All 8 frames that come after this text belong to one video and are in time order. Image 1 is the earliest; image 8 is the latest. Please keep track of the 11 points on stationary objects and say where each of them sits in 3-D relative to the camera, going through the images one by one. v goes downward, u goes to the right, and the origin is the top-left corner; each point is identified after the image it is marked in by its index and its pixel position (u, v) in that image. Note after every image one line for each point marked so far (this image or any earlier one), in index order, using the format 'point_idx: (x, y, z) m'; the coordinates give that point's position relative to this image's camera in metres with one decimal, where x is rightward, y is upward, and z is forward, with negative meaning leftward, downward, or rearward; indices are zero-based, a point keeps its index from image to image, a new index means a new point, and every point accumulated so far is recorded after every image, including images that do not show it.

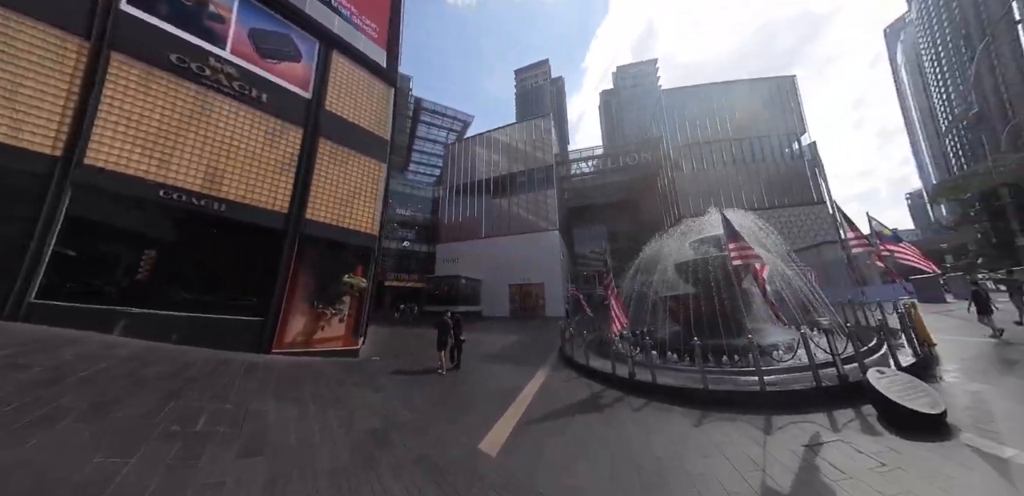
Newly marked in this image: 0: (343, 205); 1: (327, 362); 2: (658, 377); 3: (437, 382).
0: (-5.6, +1.5, +9.3) m
1: (-5.7, -3.5, +8.4) m
2: (+3.0, -2.6, +5.4) m
3: (-1.6, -2.9, +5.9) m
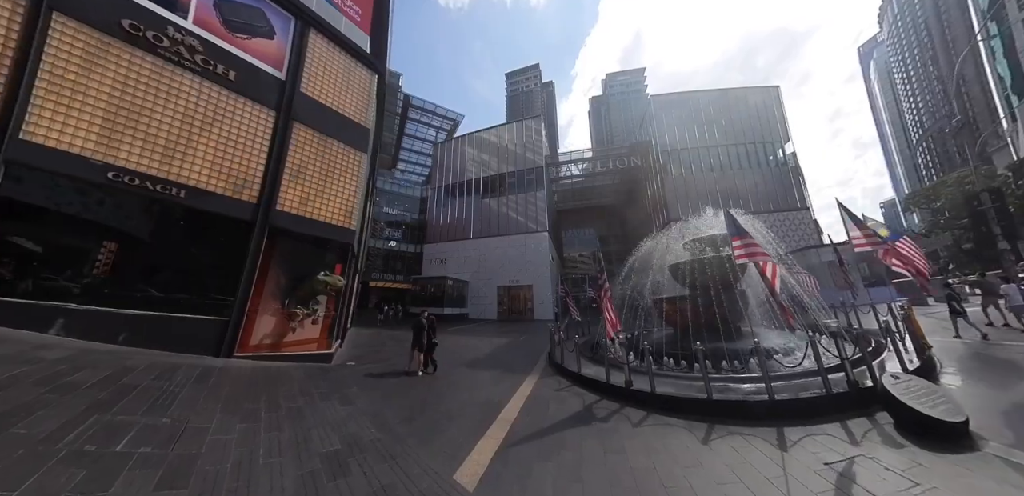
0: (-5.9, +1.7, +8.6) m
1: (-6.1, -3.3, +7.6) m
2: (+2.7, -2.6, +5.0) m
3: (-1.9, -2.8, +5.3) m
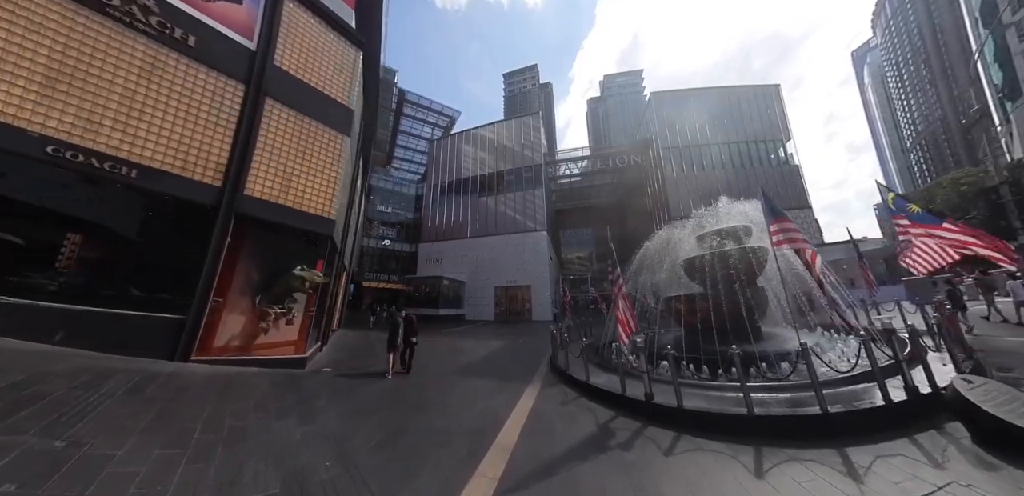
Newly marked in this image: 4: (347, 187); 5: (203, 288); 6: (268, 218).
0: (-6.0, +1.9, +7.8) m
1: (-6.2, -3.1, +6.7) m
2: (+2.7, -2.4, +4.2) m
3: (-1.9, -2.6, +4.4) m
4: (-5.8, +2.2, +9.4) m
5: (-7.2, -0.9, +6.3) m
6: (-6.4, +0.8, +7.1) m
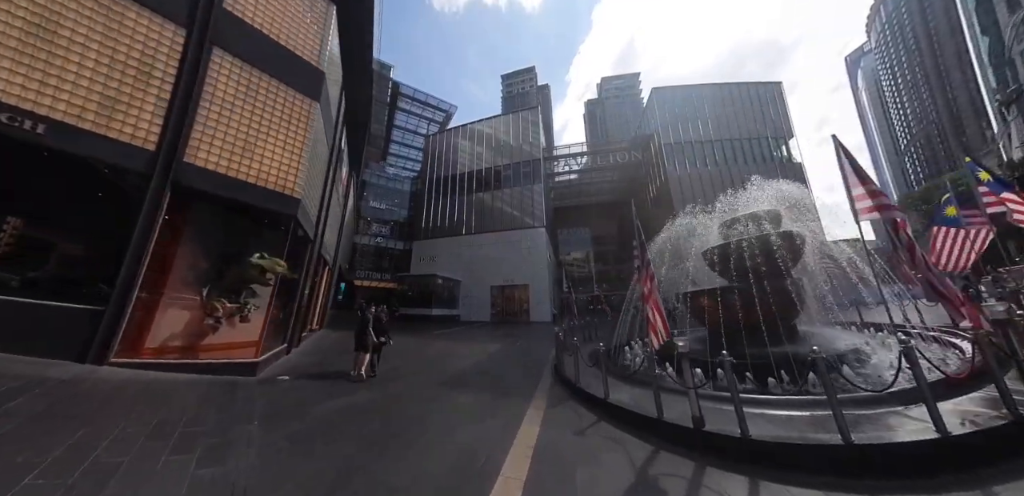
0: (-6.0, +2.3, +6.6) m
1: (-6.2, -2.7, +5.5) m
2: (+2.7, -2.0, +3.1) m
3: (-1.9, -2.2, +3.2) m
4: (-5.9, +2.6, +8.2) m
5: (-7.3, -0.5, +5.1) m
6: (-6.4, +1.2, +5.9) m
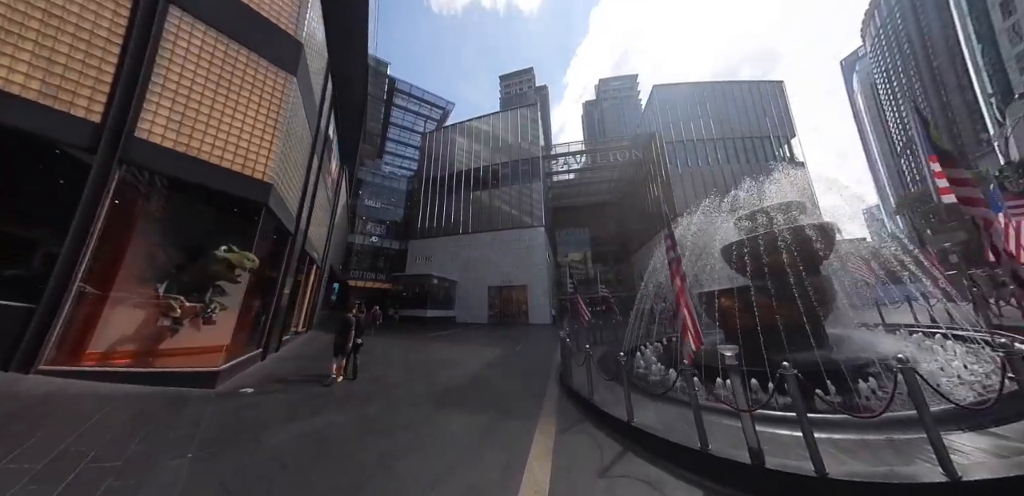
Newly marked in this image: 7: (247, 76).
0: (-6.0, +2.5, +5.8) m
1: (-6.2, -2.5, +4.7) m
2: (+2.7, -1.9, +2.4) m
3: (-1.9, -2.1, +2.5) m
4: (-5.9, +2.8, +7.4) m
5: (-7.3, -0.4, +4.3) m
6: (-6.4, +1.4, +5.2) m
7: (-5.7, +3.8, +5.8) m
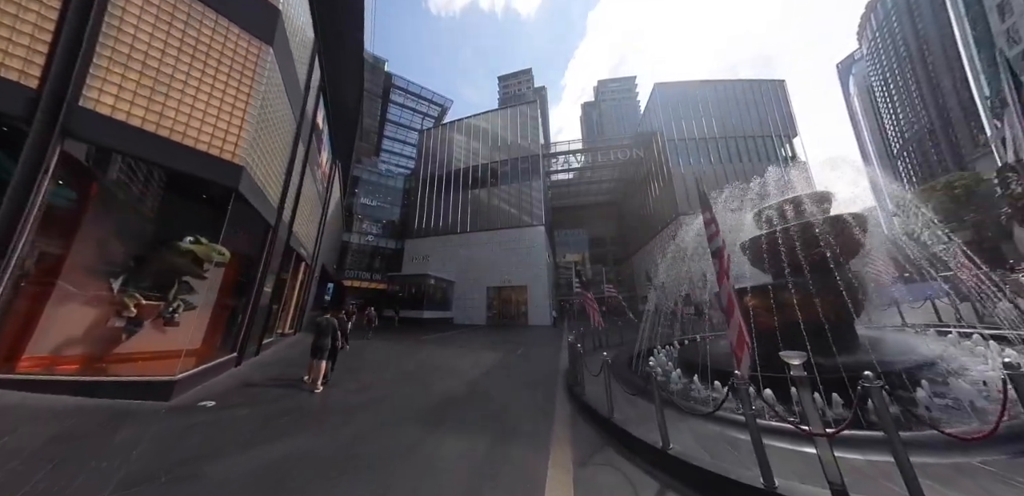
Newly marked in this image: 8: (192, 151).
0: (-6.0, +2.6, +5.2) m
1: (-6.2, -2.4, +4.1) m
2: (+2.8, -1.8, +1.8) m
3: (-1.8, -1.9, +1.9) m
4: (-5.8, +2.9, +6.8) m
5: (-7.2, -0.2, +3.6) m
6: (-6.4, +1.5, +4.5) m
7: (-5.7, +3.9, +5.2) m
8: (-5.7, +1.7, +4.8) m
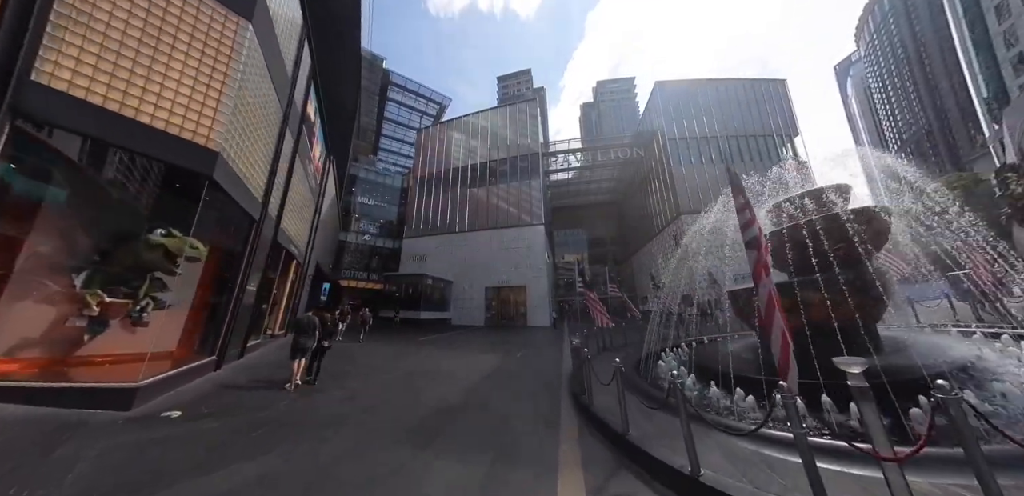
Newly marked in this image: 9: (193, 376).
0: (-6.0, +2.7, +4.8) m
1: (-6.2, -2.3, +3.6) m
2: (+2.8, -1.7, +1.4) m
3: (-1.8, -1.8, +1.5) m
4: (-5.8, +3.0, +6.3) m
5: (-7.2, -0.1, +3.2) m
6: (-6.4, +1.6, +4.1) m
7: (-5.7, +4.0, +4.8) m
8: (-5.7, +1.8, +4.4) m
9: (-6.7, -2.7, +5.7) m
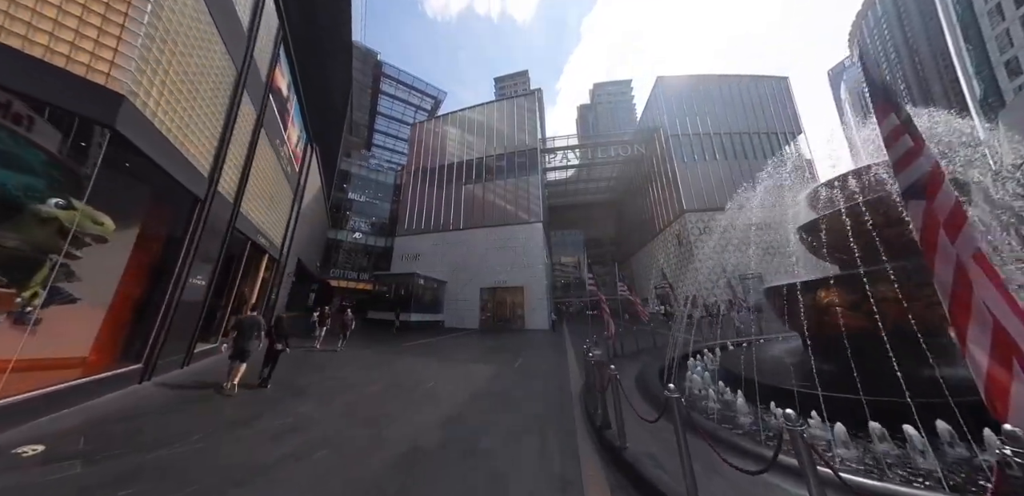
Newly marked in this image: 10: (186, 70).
0: (-6.0, +3.0, +3.6) m
1: (-6.2, -2.0, +2.5) m
2: (+2.8, -1.4, +0.4) m
3: (-1.8, -1.6, +0.4) m
4: (-5.9, +3.3, +5.2) m
5: (-7.2, +0.2, +2.1) m
6: (-6.4, +1.9, +3.0) m
7: (-5.6, +4.3, +3.7) m
8: (-5.7, +2.1, +3.2) m
9: (-6.8, -2.4, +4.5) m
10: (-5.8, +3.1, +5.0) m
